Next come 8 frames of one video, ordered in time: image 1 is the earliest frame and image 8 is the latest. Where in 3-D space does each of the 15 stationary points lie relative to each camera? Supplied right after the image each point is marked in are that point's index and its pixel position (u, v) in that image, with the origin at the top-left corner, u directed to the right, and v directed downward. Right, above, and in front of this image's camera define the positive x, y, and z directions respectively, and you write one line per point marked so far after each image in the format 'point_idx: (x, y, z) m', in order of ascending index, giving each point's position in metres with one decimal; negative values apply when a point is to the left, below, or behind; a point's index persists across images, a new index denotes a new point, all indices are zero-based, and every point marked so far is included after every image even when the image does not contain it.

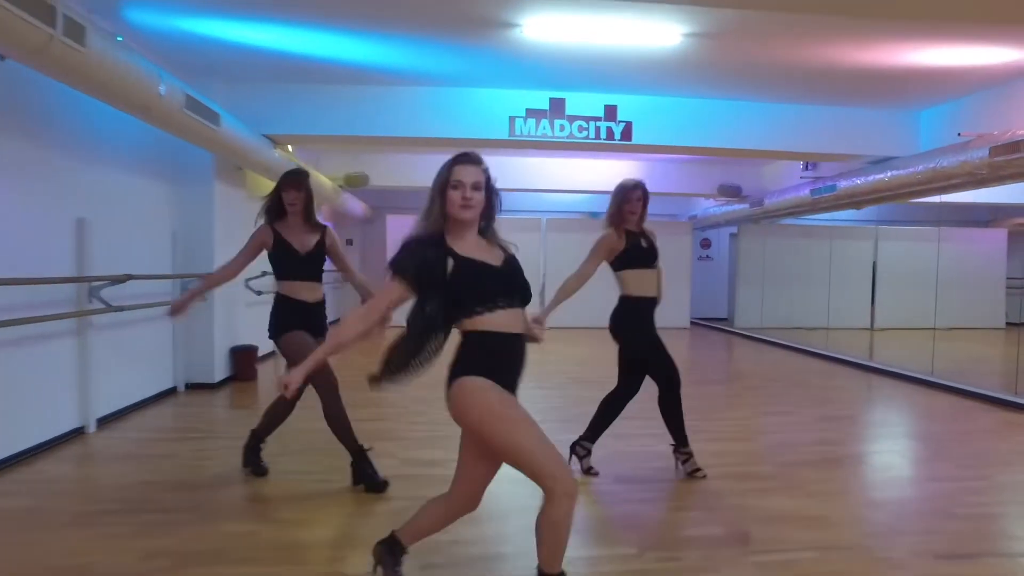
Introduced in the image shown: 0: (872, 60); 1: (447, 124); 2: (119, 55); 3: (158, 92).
0: (+2.3, +1.4, +4.1) m
1: (-0.5, +1.2, +5.0) m
2: (-1.7, +1.0, +2.8) m
3: (-1.7, +0.9, +3.1) m
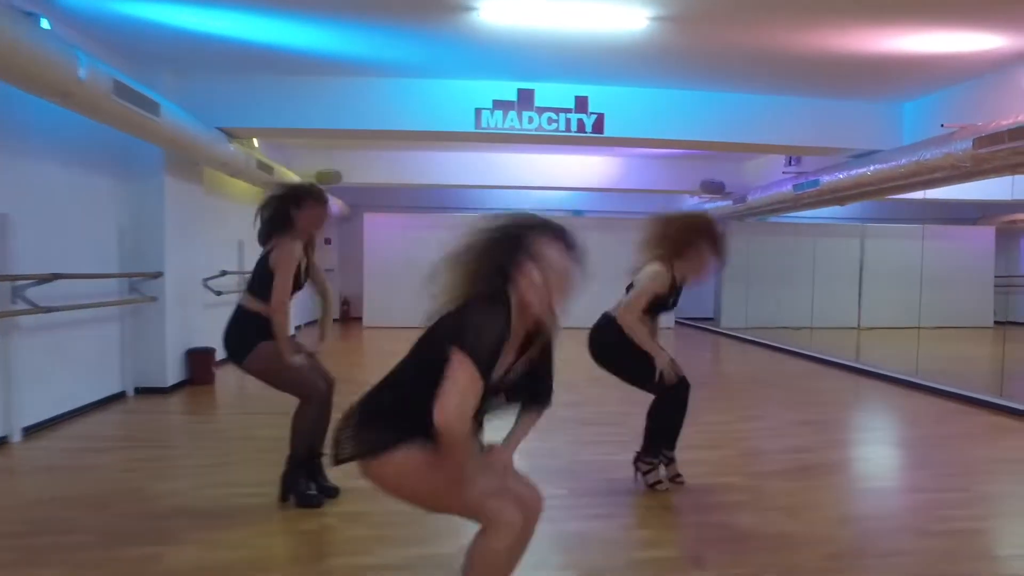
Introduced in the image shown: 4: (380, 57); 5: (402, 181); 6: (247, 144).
0: (+2.0, +1.4, +3.9) m
1: (-0.7, +1.2, +4.8) m
2: (-1.9, +1.0, +2.6) m
3: (-1.9, +0.9, +2.9) m
4: (-0.8, +1.5, +4.3) m
5: (-1.3, +1.2, +7.7) m
6: (-2.2, +1.2, +5.6) m
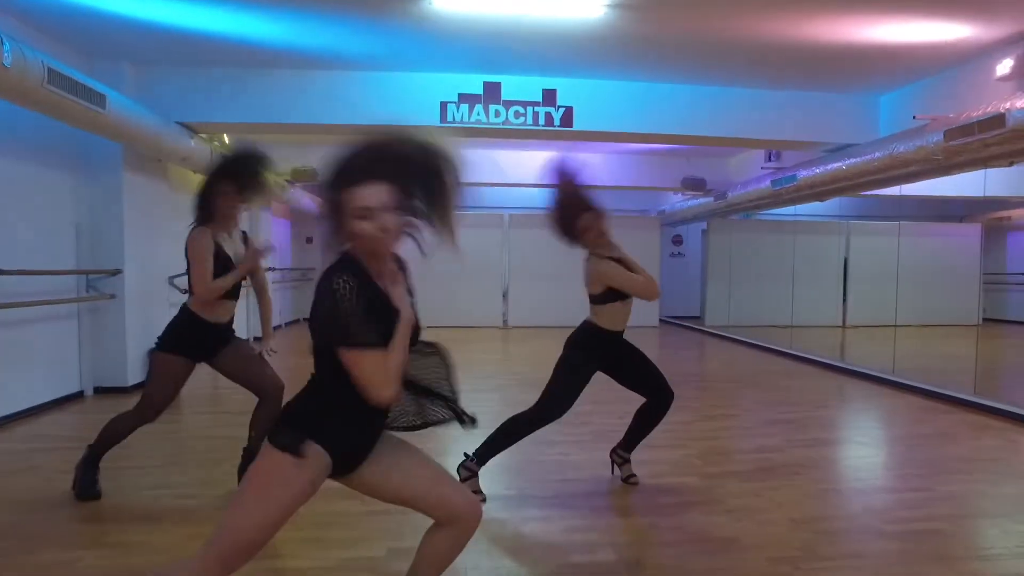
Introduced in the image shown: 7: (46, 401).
0: (+1.8, +1.5, +3.8) m
1: (-1.0, +1.3, +4.7) m
2: (-2.1, +1.0, +2.5) m
3: (-2.1, +0.9, +2.8) m
4: (-1.1, +1.5, +4.2) m
5: (-1.5, +1.3, +7.6) m
6: (-2.5, +1.2, +5.5) m
7: (-2.8, -0.7, +4.1) m
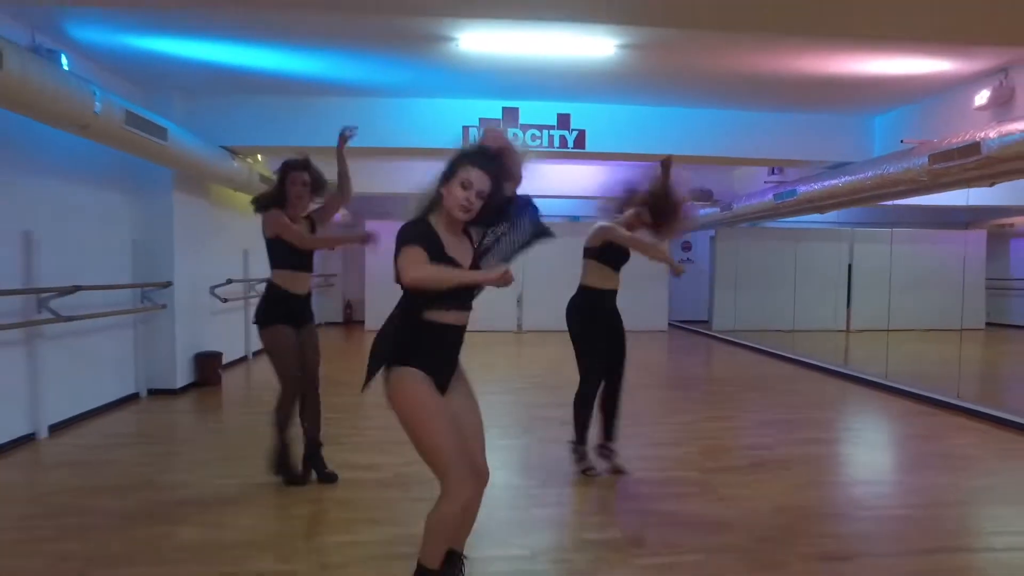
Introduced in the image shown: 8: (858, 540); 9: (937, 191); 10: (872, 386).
0: (+1.9, +1.4, +4.2) m
1: (-0.8, +1.2, +5.1) m
2: (-2.0, +0.9, +2.9) m
3: (-2.0, +0.9, +3.2) m
4: (-1.0, +1.4, +4.6) m
5: (-1.4, +1.2, +8.0) m
6: (-2.3, +1.2, +6.0) m
7: (-2.7, -0.8, +4.5) m
8: (+1.3, -1.0, +2.5) m
9: (+3.0, +0.7, +4.8) m
10: (+3.6, -1.0, +6.6) m
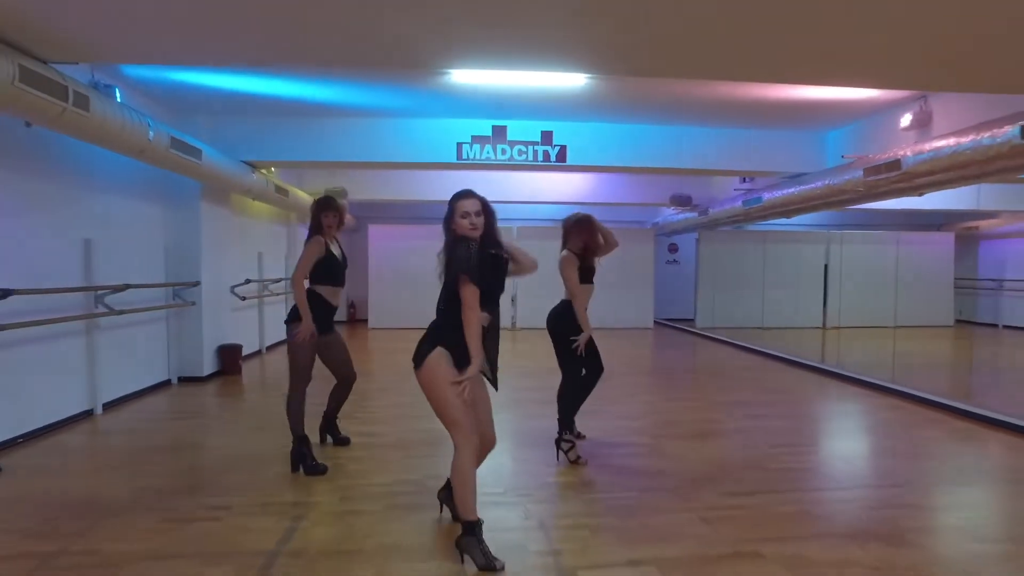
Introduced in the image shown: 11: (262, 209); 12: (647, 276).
0: (+1.8, +1.4, +4.8) m
1: (-0.9, +1.2, +5.8) m
2: (-2.1, +0.9, +3.5) m
3: (-2.1, +0.9, +3.9) m
4: (-1.1, +1.4, +5.2) m
5: (-1.4, +1.2, +8.7) m
6: (-2.4, +1.2, +6.6) m
7: (-2.8, -0.7, +5.1) m
8: (+1.2, -0.9, +3.2) m
9: (+2.9, +0.7, +5.4) m
10: (+3.5, -0.9, +7.2) m
11: (-2.8, +0.9, +7.4) m
12: (+2.2, +0.2, +11.1) m
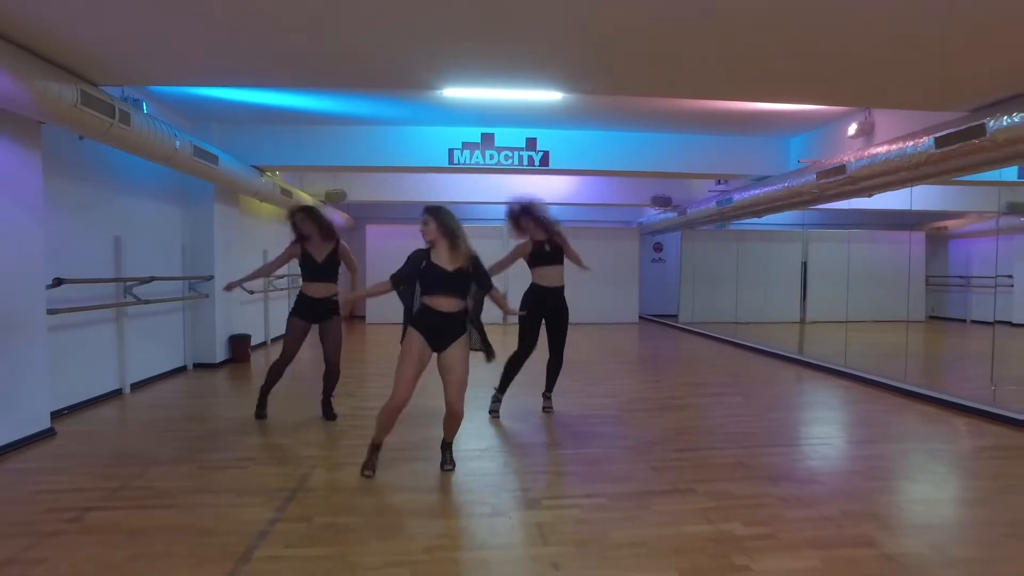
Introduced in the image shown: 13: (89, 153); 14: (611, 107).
0: (+1.7, +1.5, +5.3) m
1: (-1.0, +1.3, +6.3) m
2: (-2.2, +1.0, +4.0) m
3: (-2.2, +0.9, +4.4) m
4: (-1.2, +1.5, +5.8) m
5: (-1.6, +1.2, +9.2) m
6: (-2.6, +1.2, +7.1) m
7: (-2.9, -0.7, +5.6) m
8: (+1.1, -0.9, +3.7) m
9: (+2.8, +0.8, +5.9) m
10: (+3.4, -0.9, +7.8) m
11: (-2.9, +0.9, +7.9) m
12: (+2.1, +0.3, +11.6) m
13: (-2.7, +0.9, +4.3) m
14: (+0.8, +1.5, +5.4) m
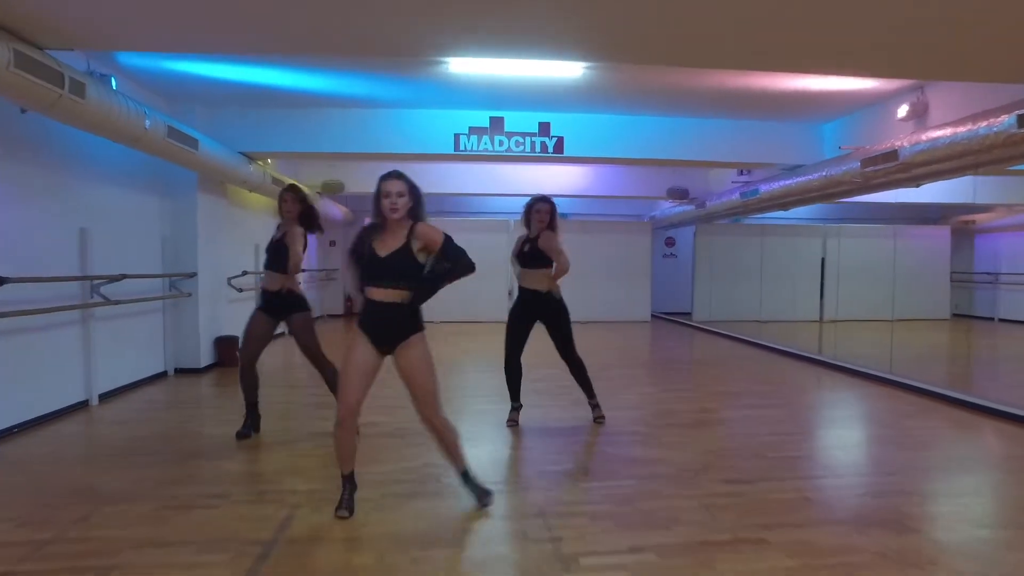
0: (+1.8, +1.5, +4.8) m
1: (-0.9, +1.3, +5.8) m
2: (-2.1, +1.0, +3.5) m
3: (-2.1, +0.9, +3.9) m
4: (-1.1, +1.5, +5.2) m
5: (-1.5, +1.3, +8.7) m
6: (-2.5, +1.2, +6.6) m
7: (-2.8, -0.7, +5.1) m
8: (+1.2, -0.9, +3.2) m
9: (+2.9, +0.8, +5.4) m
10: (+3.5, -0.9, +7.2) m
11: (-2.8, +1.0, +7.4) m
12: (+2.2, +0.3, +11.1) m
13: (-2.6, +0.9, +3.7) m
14: (+0.9, +1.5, +4.9) m
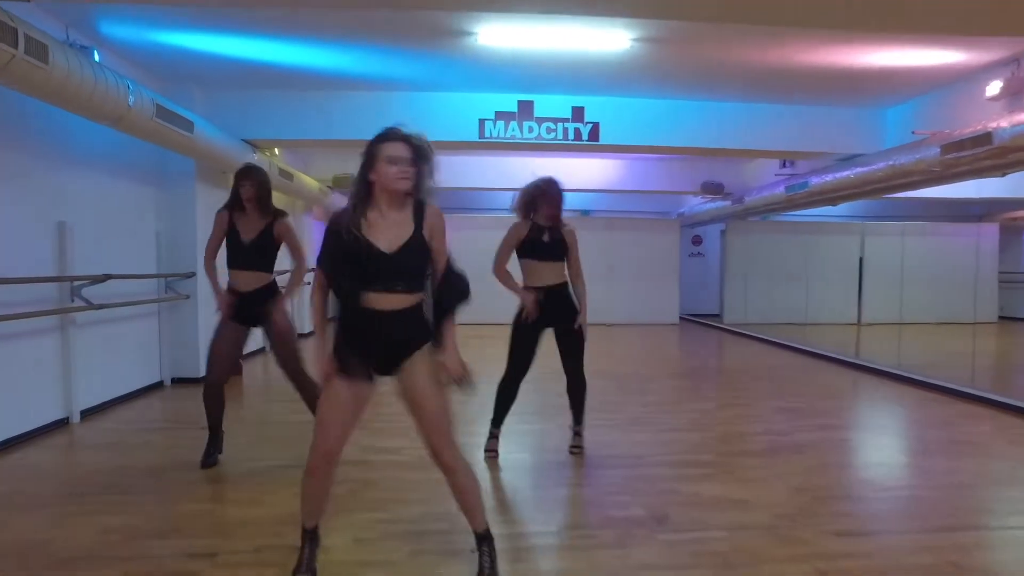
0: (+2.0, +1.4, +4.2) m
1: (-0.7, +1.3, +5.2) m
2: (-1.9, +1.0, +3.0) m
3: (-1.9, +0.9, +3.3) m
4: (-0.8, +1.5, +4.7) m
5: (-1.2, +1.3, +8.1) m
6: (-2.2, +1.2, +6.1) m
7: (-2.6, -0.7, +4.6) m
8: (+1.4, -0.9, +2.6) m
9: (+3.2, +0.8, +4.8) m
10: (+3.7, -0.9, +6.6) m
11: (-2.5, +0.9, +6.8) m
12: (+2.5, +0.3, +10.5) m
13: (-2.4, +0.9, +3.2) m
14: (+1.1, +1.5, +4.3) m
